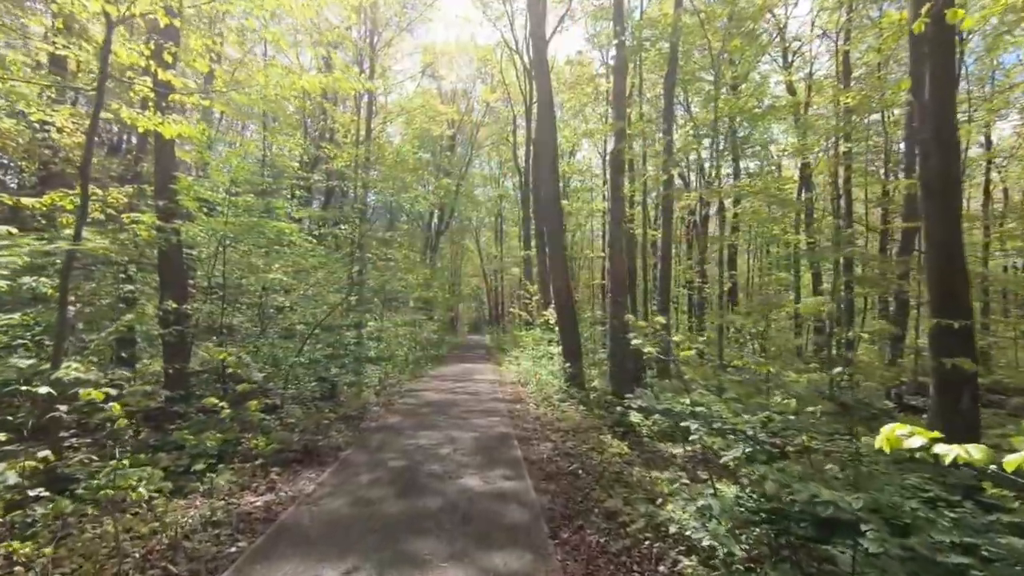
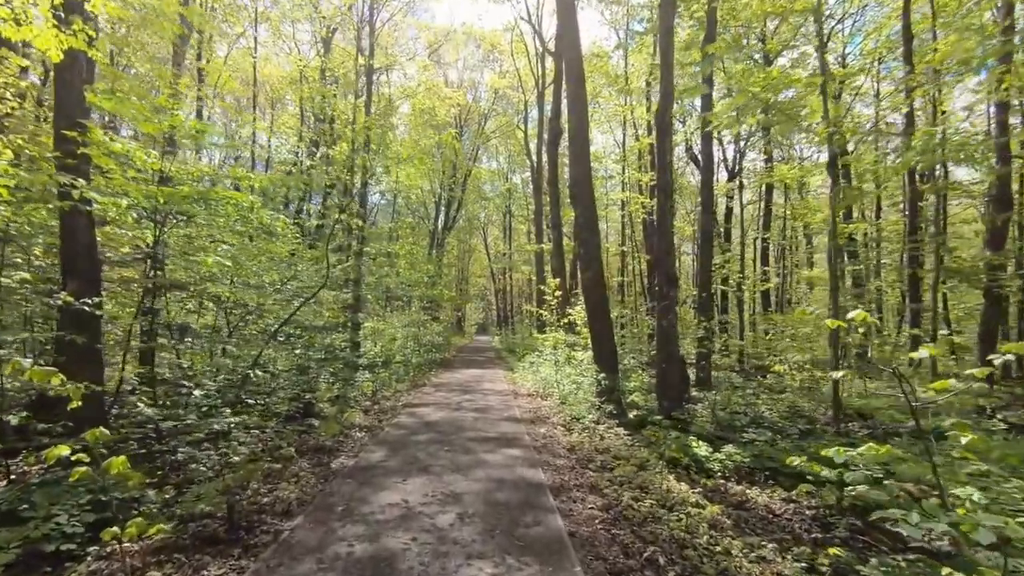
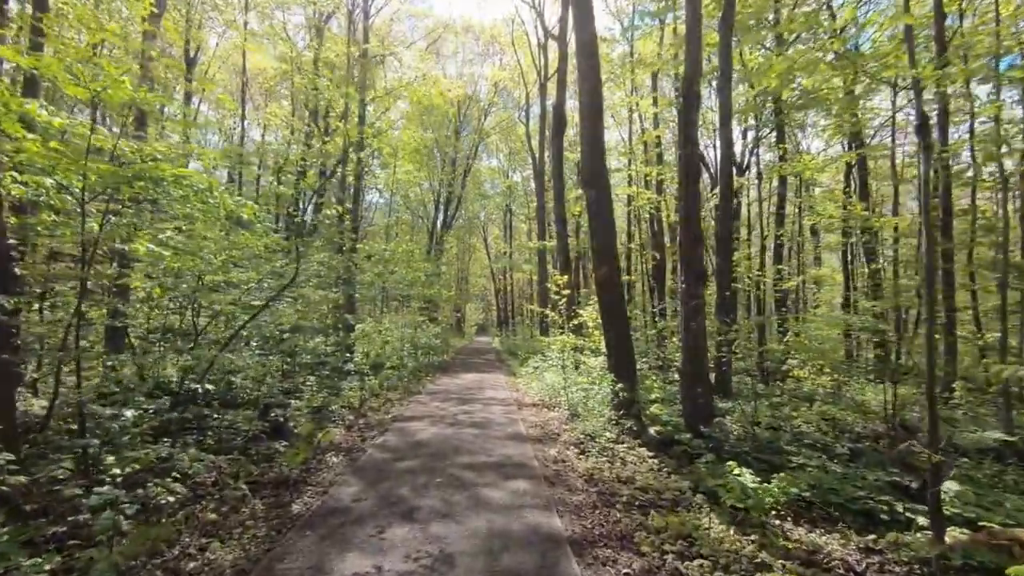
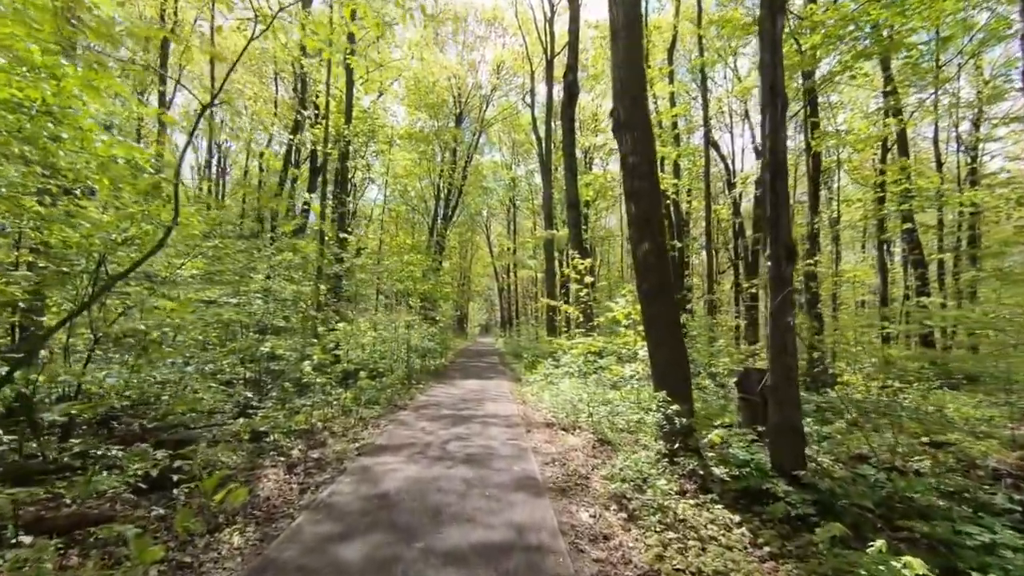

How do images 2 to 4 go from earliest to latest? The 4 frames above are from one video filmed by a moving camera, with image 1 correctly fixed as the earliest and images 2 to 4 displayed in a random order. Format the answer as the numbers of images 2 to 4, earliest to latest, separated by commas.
2, 3, 4
